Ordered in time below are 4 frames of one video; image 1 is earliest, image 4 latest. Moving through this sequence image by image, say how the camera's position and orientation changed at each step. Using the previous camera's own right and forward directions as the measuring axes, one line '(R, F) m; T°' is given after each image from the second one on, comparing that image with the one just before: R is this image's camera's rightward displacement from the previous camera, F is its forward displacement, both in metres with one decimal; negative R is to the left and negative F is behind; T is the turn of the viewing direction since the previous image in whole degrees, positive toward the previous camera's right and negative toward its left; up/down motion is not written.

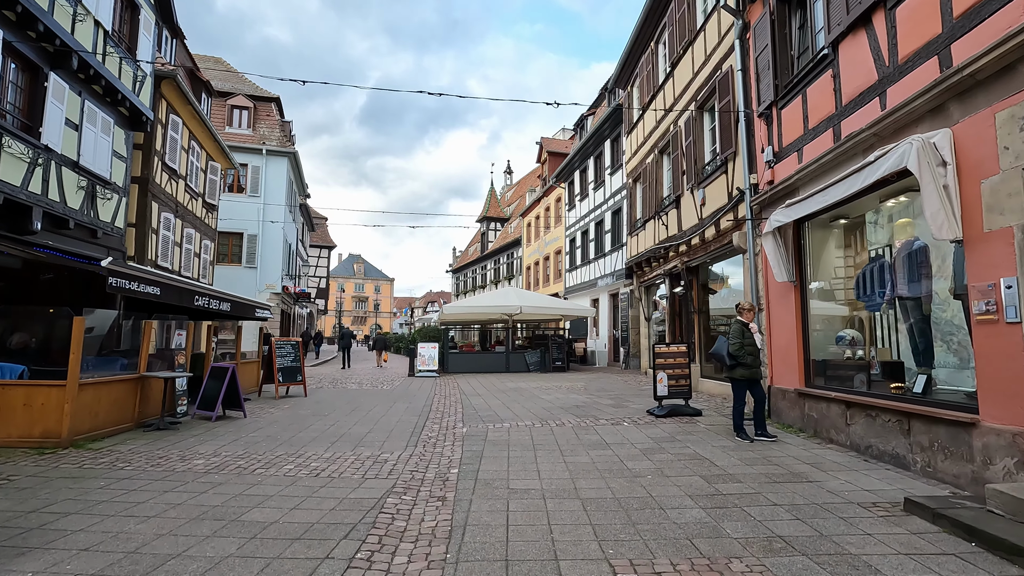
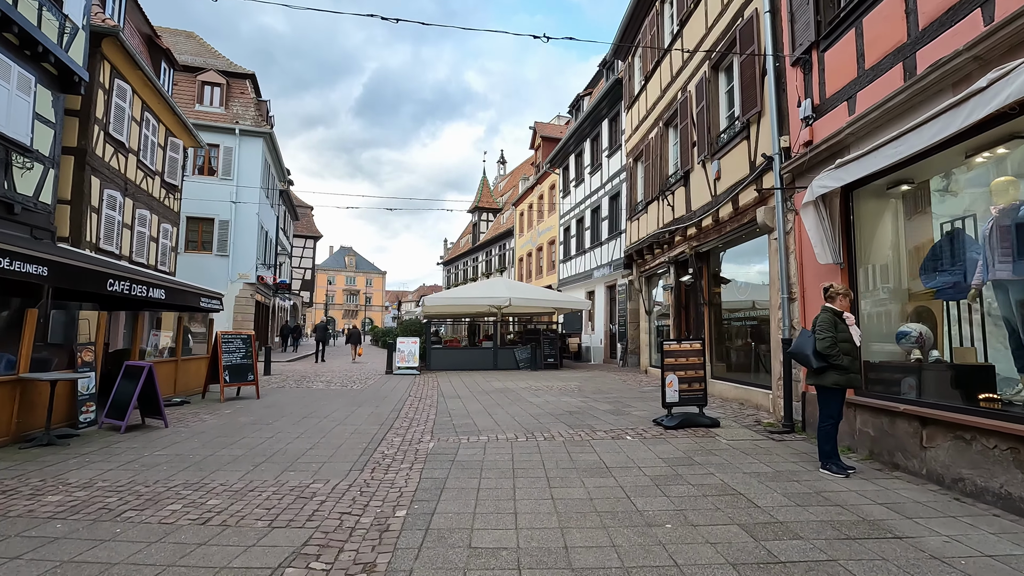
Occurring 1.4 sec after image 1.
(+0.2, +1.4) m; +1°
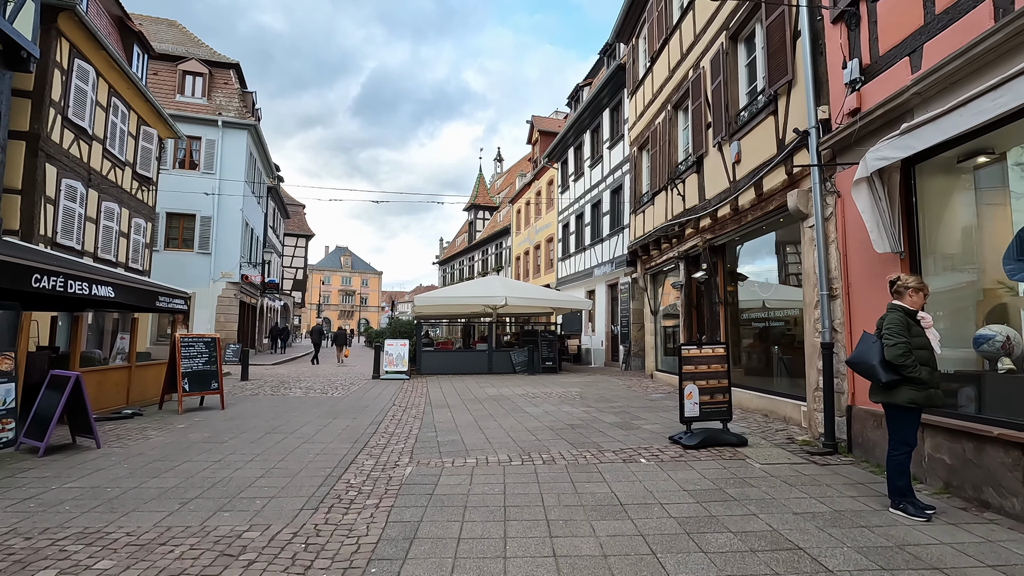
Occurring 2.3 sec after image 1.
(+0.1, +1.0) m; 0°
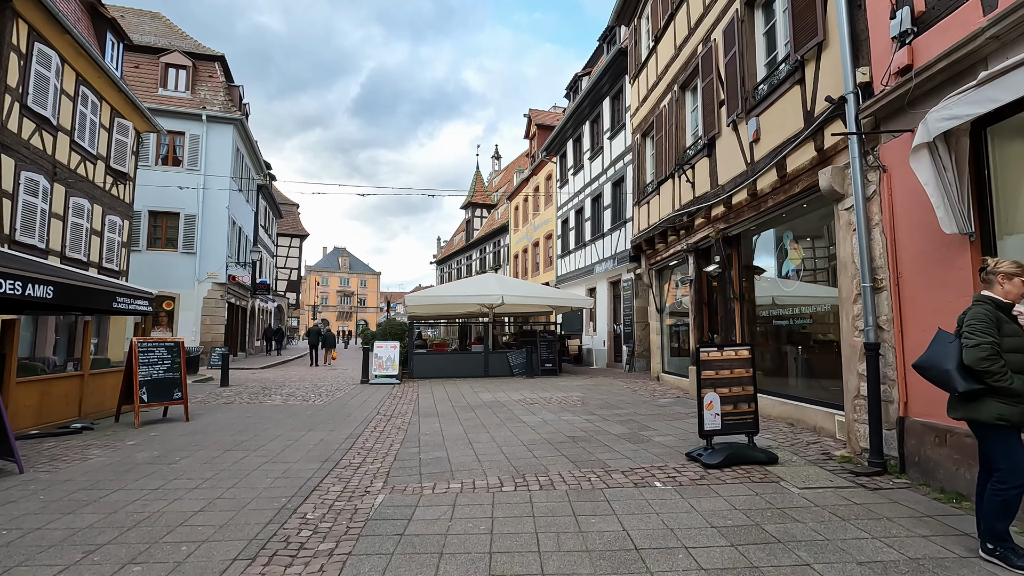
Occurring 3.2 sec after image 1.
(+0.1, +0.8) m; 0°
